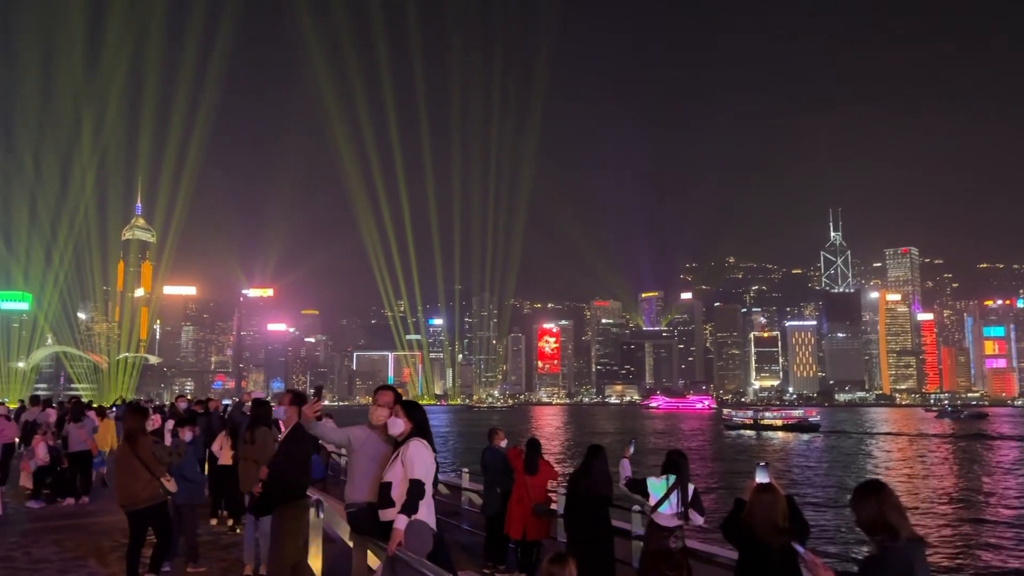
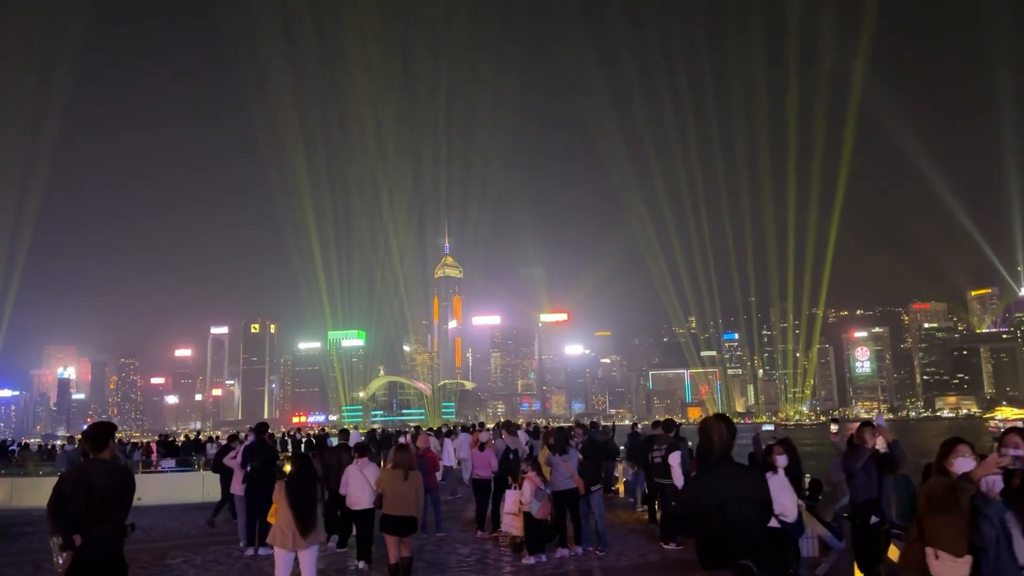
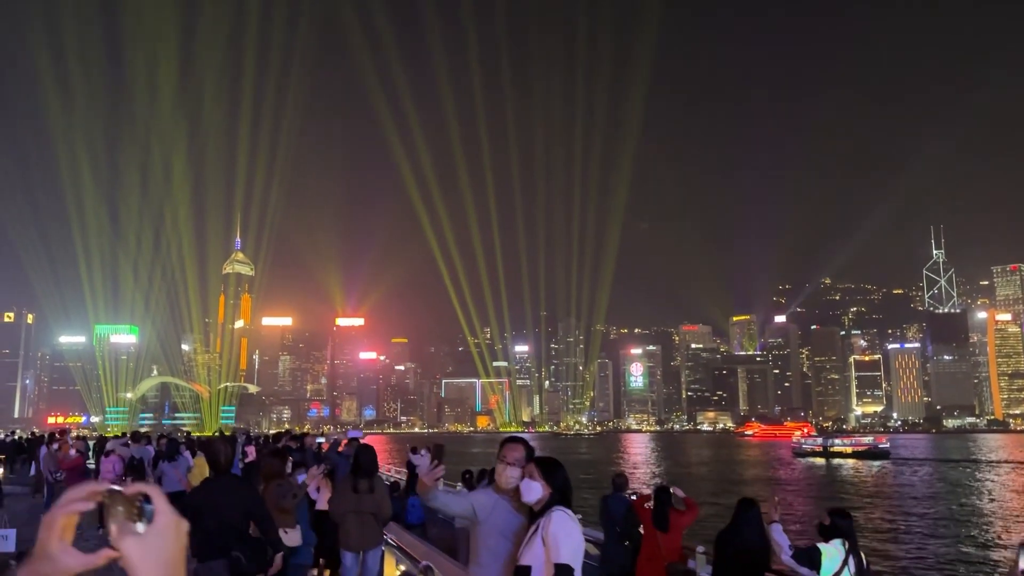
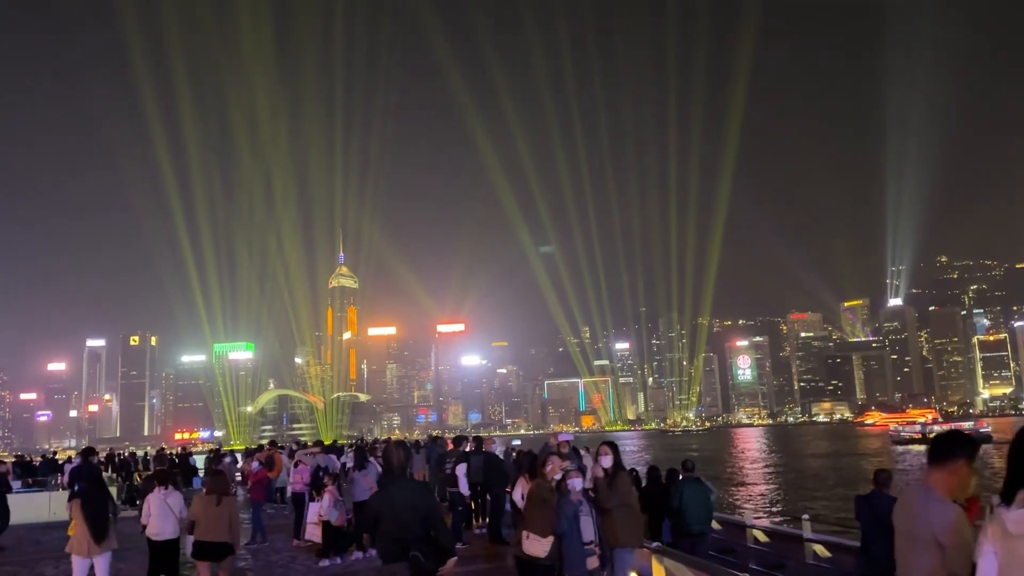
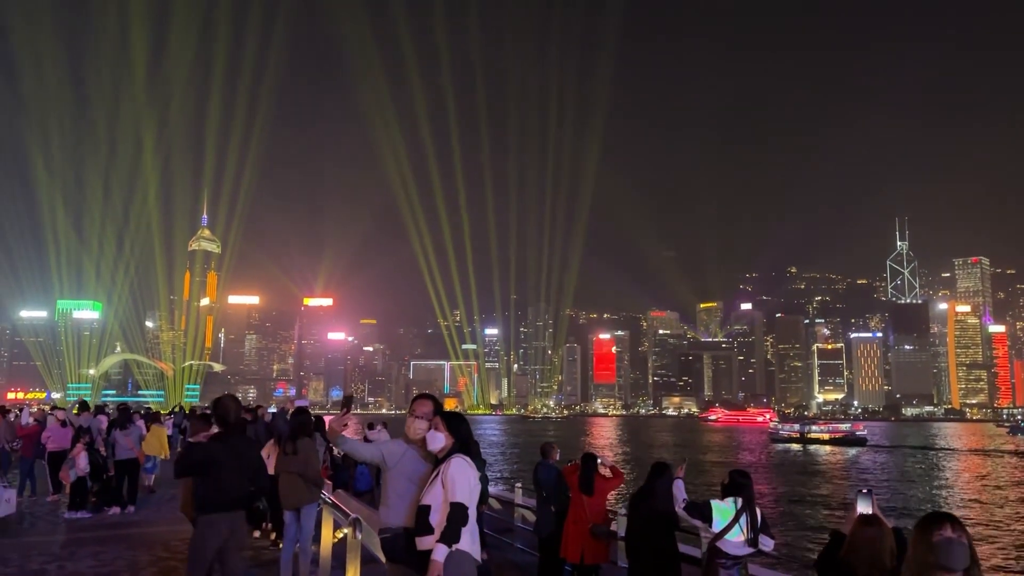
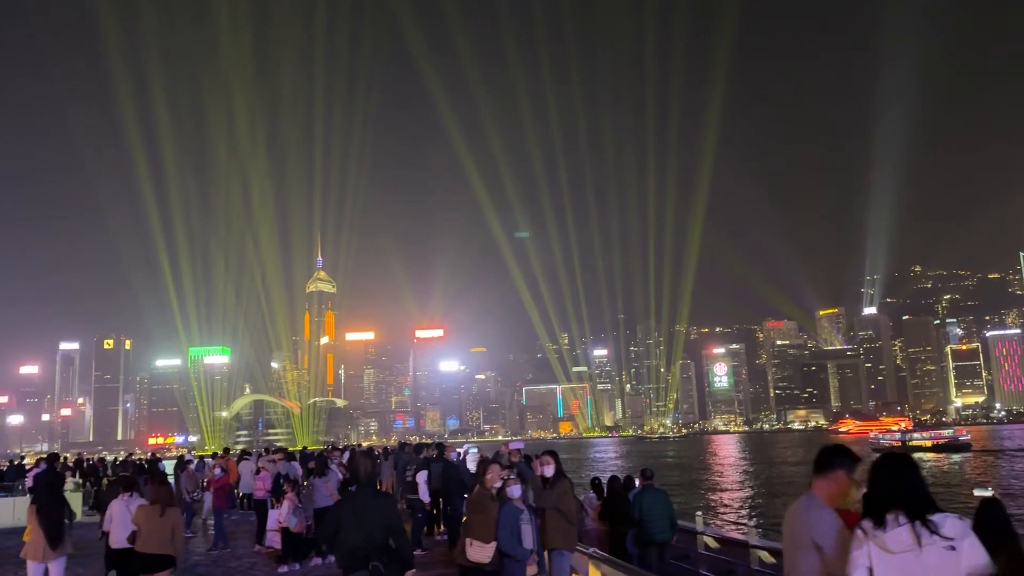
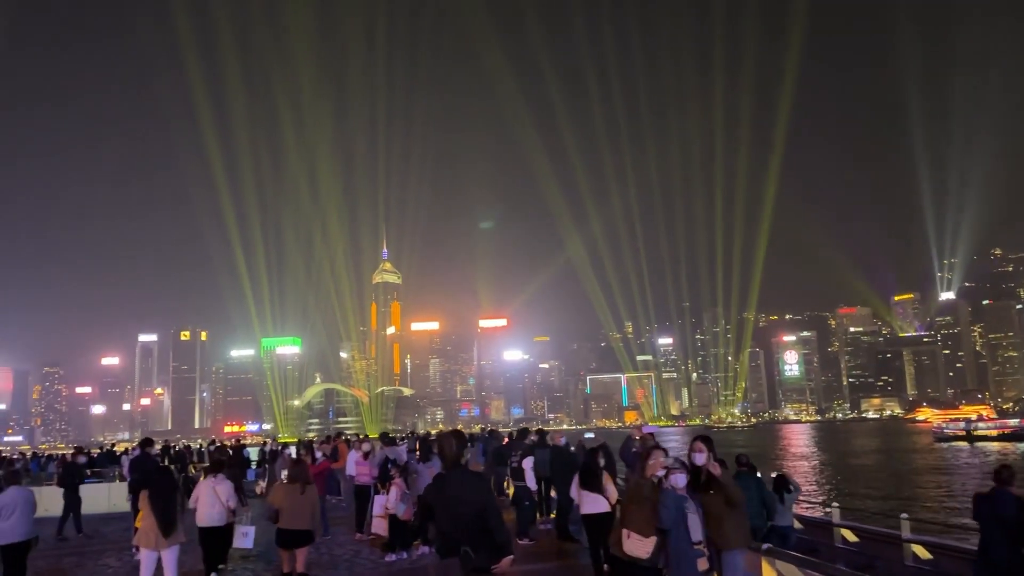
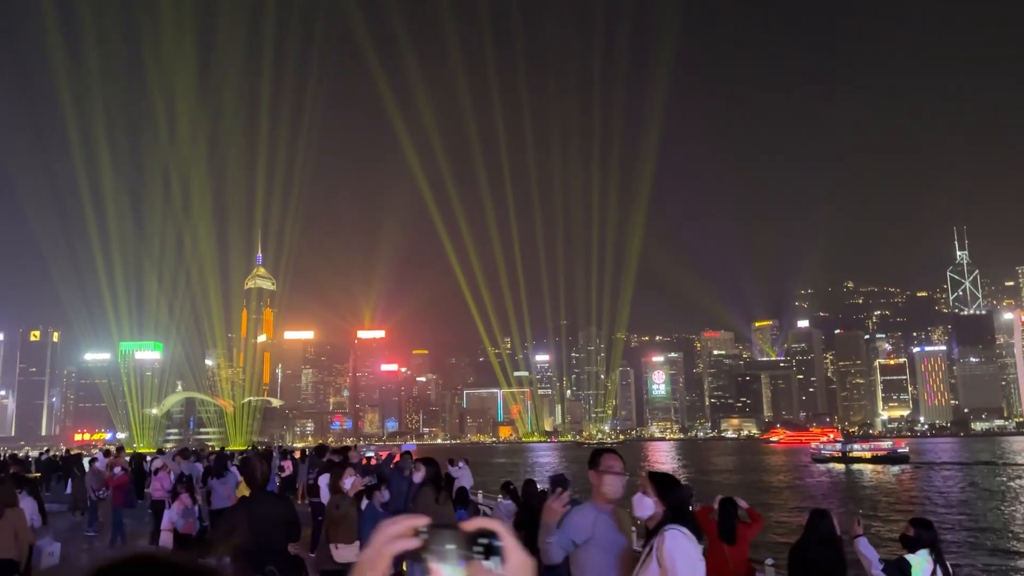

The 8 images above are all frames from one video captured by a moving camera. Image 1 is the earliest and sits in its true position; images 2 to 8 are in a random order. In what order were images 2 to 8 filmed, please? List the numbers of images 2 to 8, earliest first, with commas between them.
5, 3, 8, 6, 4, 7, 2
